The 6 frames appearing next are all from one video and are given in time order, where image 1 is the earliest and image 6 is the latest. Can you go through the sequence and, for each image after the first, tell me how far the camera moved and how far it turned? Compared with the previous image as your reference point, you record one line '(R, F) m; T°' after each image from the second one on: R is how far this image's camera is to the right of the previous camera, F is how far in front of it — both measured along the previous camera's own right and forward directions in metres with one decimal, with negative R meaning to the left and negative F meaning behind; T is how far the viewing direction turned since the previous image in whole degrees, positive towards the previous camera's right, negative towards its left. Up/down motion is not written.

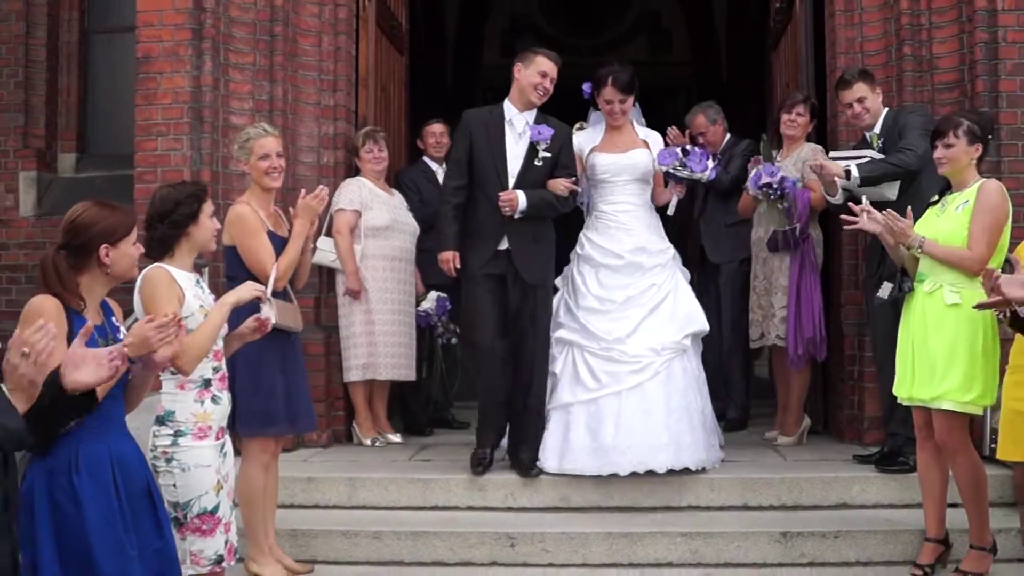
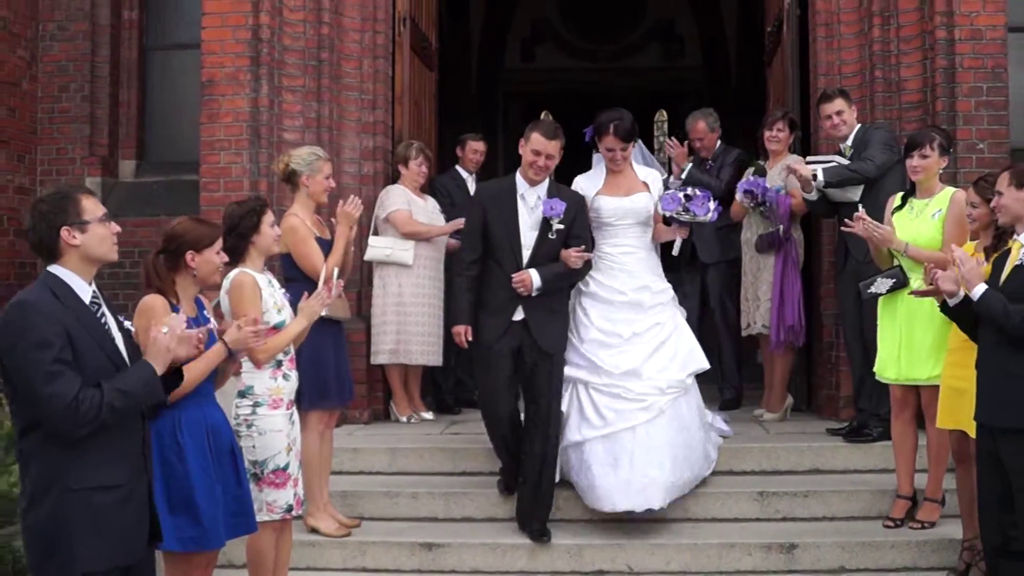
(0.0, -0.7) m; -1°
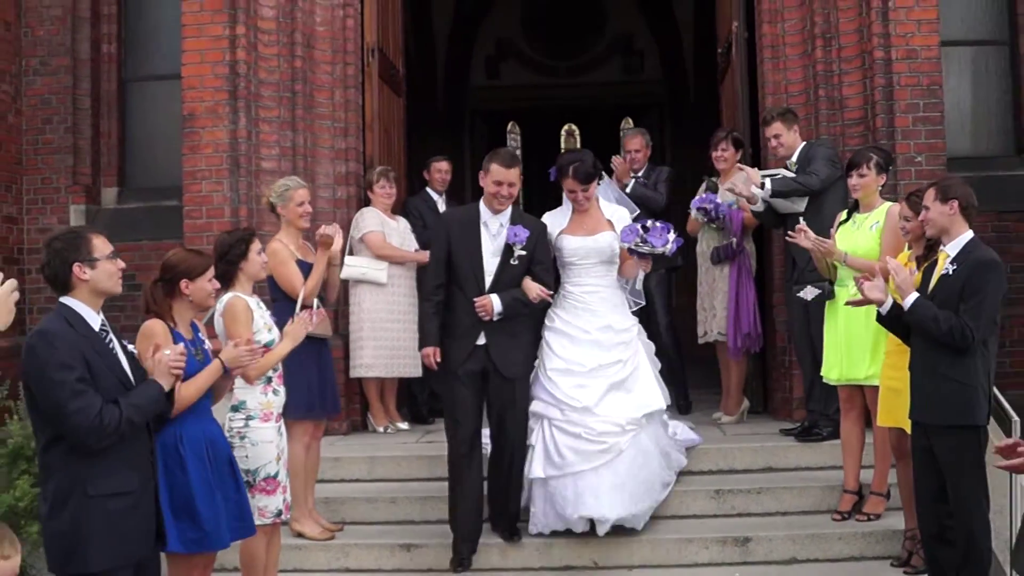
(0.0, -0.4) m; +1°
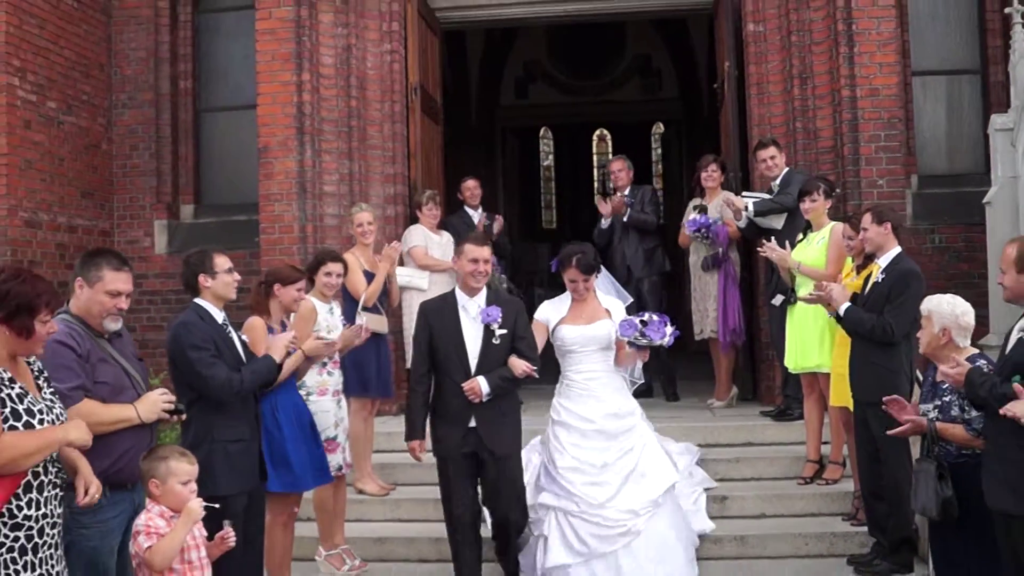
(+0.1, -1.2) m; -2°
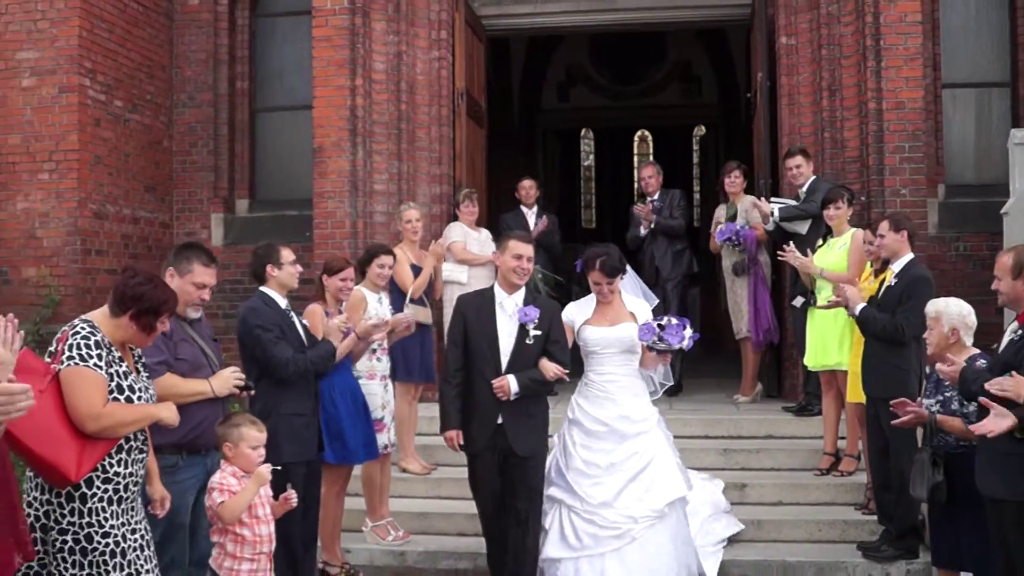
(0.0, -0.4) m; -2°
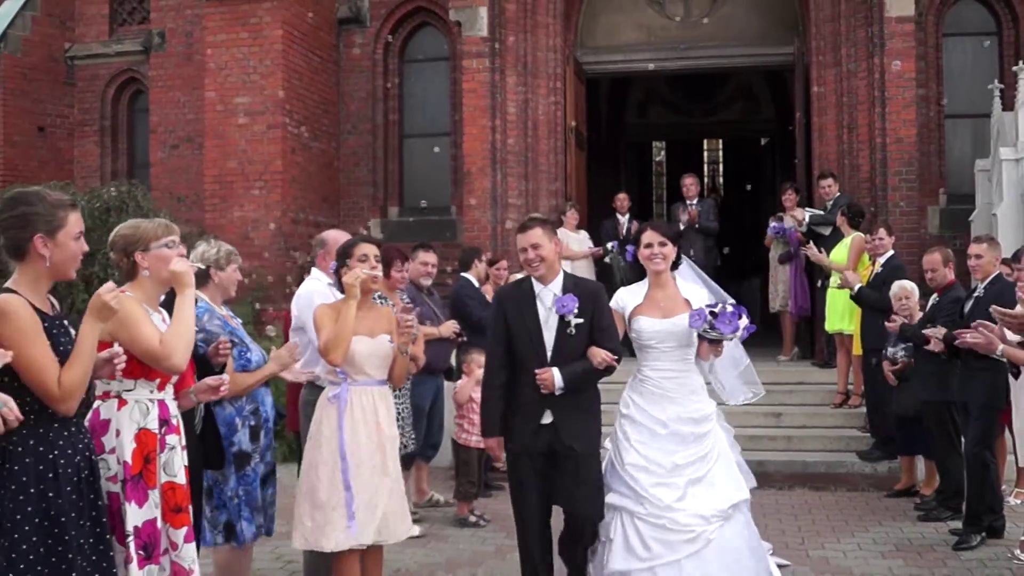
(-0.3, -2.9) m; -3°
